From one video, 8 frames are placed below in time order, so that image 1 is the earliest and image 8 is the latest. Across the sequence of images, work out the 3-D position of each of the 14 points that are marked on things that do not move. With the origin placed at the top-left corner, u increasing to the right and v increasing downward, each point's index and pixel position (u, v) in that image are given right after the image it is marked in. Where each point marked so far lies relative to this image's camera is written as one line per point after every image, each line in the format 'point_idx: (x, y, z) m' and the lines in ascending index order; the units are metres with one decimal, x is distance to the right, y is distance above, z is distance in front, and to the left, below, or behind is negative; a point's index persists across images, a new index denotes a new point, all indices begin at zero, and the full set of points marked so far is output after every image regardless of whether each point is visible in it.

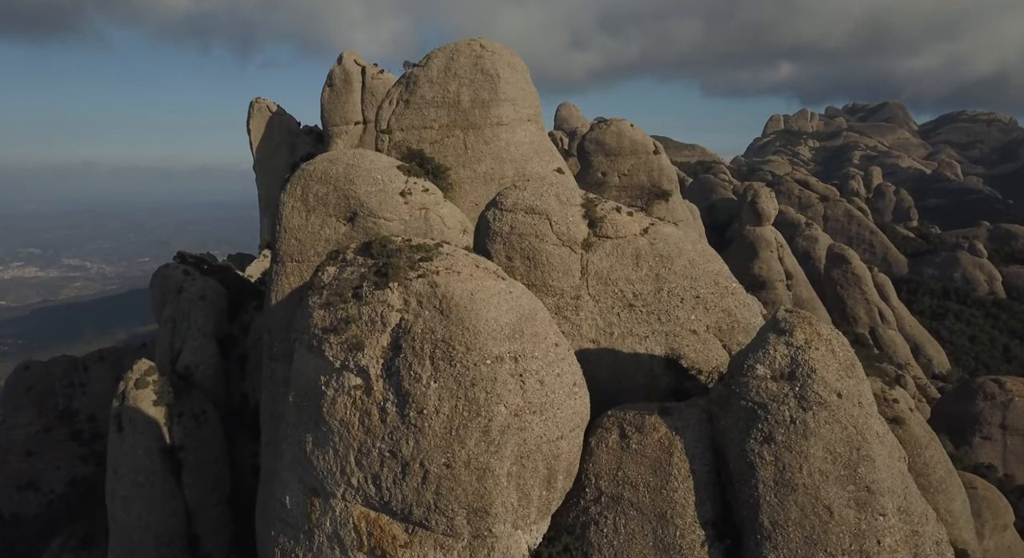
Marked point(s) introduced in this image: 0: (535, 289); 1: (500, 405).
0: (+0.5, -0.2, +11.6) m
1: (-0.2, -1.8, +8.5) m
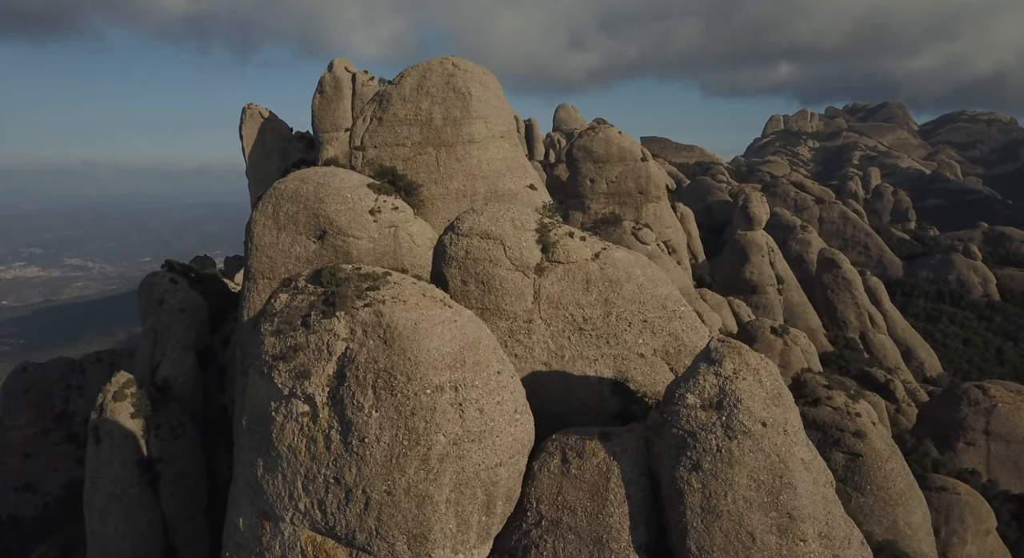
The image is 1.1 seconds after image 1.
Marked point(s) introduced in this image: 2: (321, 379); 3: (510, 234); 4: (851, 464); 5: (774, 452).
0: (-0.5, -0.7, +11.9) m
1: (-1.1, -2.3, +8.8) m
2: (-3.1, -1.6, +9.5) m
3: (0.0, +0.9, +12.1) m
4: (+10.5, -5.7, +18.3) m
5: (+3.8, -2.6, +8.6) m
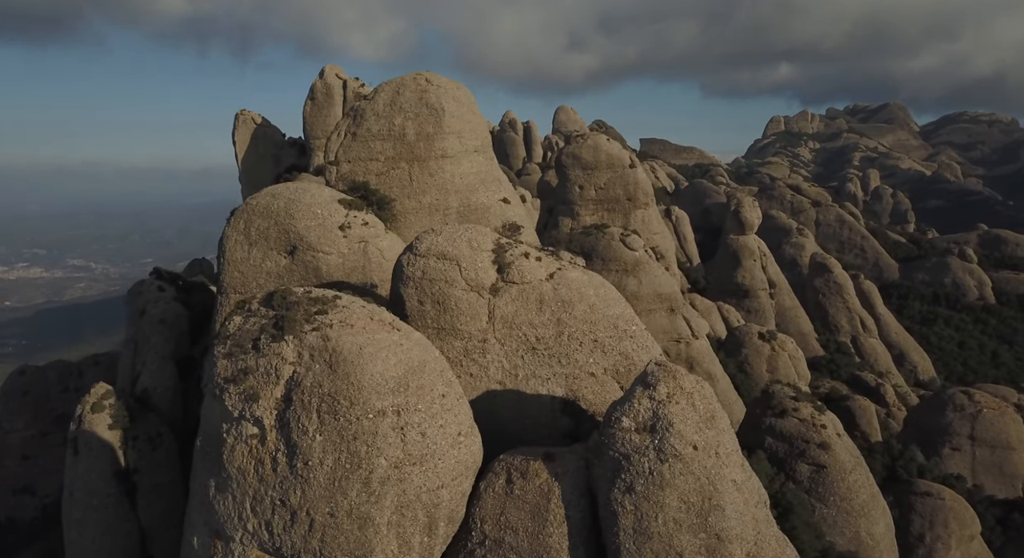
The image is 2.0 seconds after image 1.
0: (-1.4, -1.1, +12.1) m
1: (-2.0, -2.7, +9.0) m
2: (-4.0, -2.0, +9.7) m
3: (-0.9, +0.5, +12.3) m
4: (+9.5, -6.1, +18.5) m
5: (+2.9, -3.0, +8.9) m
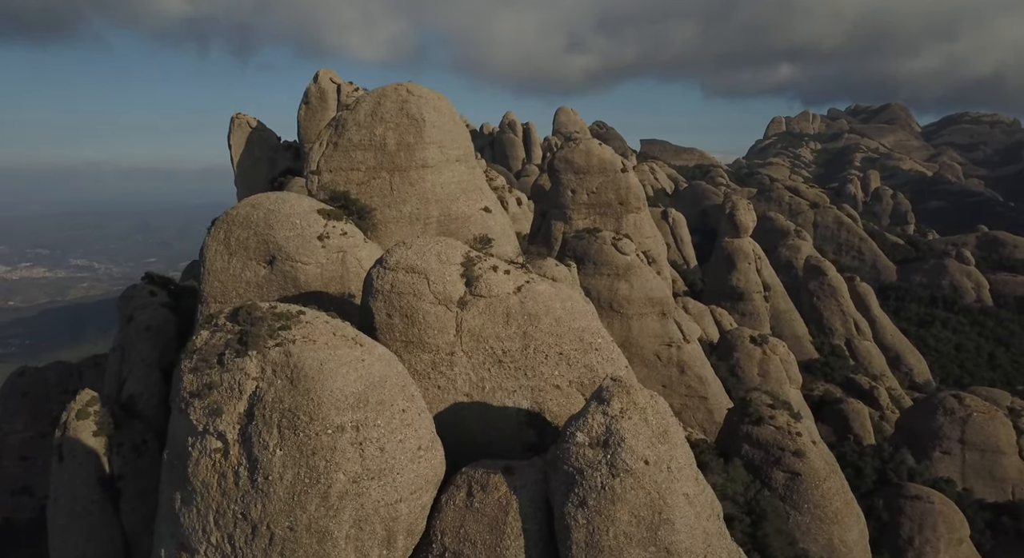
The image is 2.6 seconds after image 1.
0: (-2.1, -1.4, +12.3) m
1: (-2.7, -3.0, +9.1) m
2: (-4.7, -2.3, +9.8) m
3: (-1.6, +0.2, +12.5) m
4: (+8.8, -6.4, +18.7) m
5: (+2.2, -3.2, +9.0) m
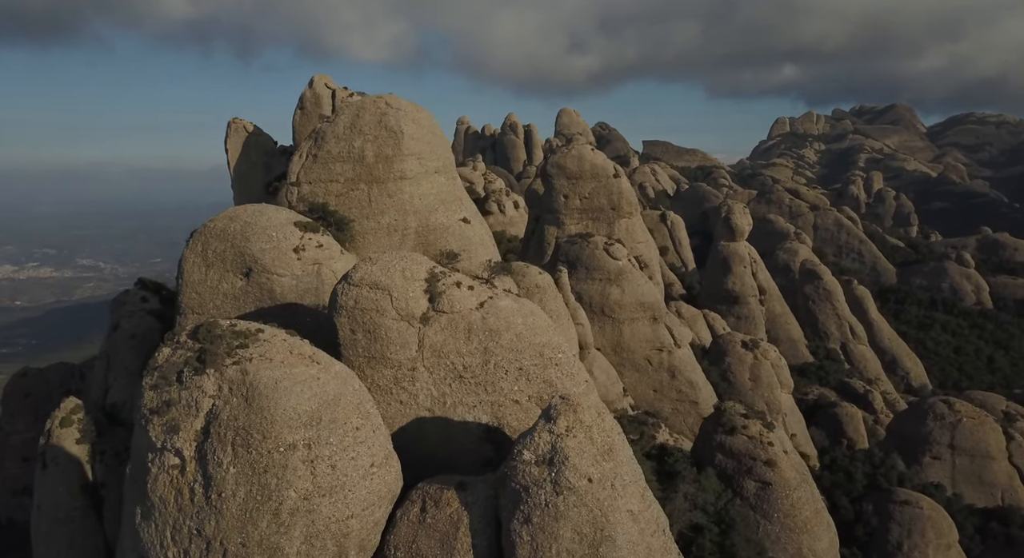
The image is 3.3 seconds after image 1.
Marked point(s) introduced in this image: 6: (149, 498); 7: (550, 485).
0: (-2.9, -1.7, +12.5) m
1: (-3.5, -3.3, +9.3) m
2: (-5.5, -2.6, +10.0) m
3: (-2.4, -0.1, +12.7) m
4: (+8.0, -6.8, +18.9) m
5: (+1.4, -3.6, +9.2) m
6: (-6.4, -3.9, +10.4) m
7: (+0.6, -3.2, +9.2) m
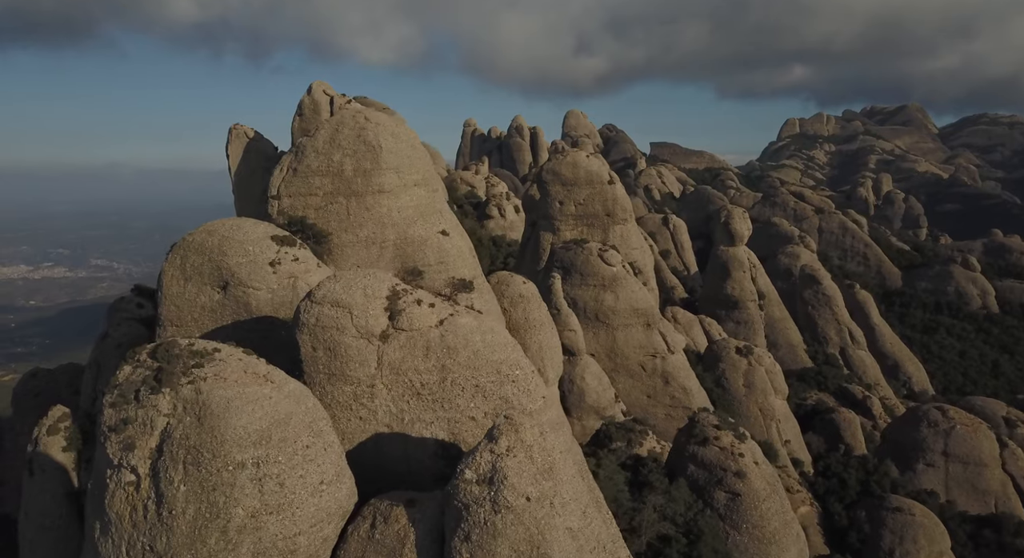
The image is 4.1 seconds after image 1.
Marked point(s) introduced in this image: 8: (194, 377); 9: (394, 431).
0: (-3.8, -2.1, +12.8) m
1: (-4.5, -3.7, +9.6) m
2: (-6.4, -3.0, +10.3) m
3: (-3.4, -0.5, +13.0) m
4: (+7.1, -7.3, +19.1) m
5: (+0.4, -4.0, +9.5) m
6: (-7.3, -4.2, +10.7) m
7: (-0.4, -3.6, +9.5) m
8: (-5.7, -1.8, +10.5) m
9: (-2.6, -3.3, +12.7) m
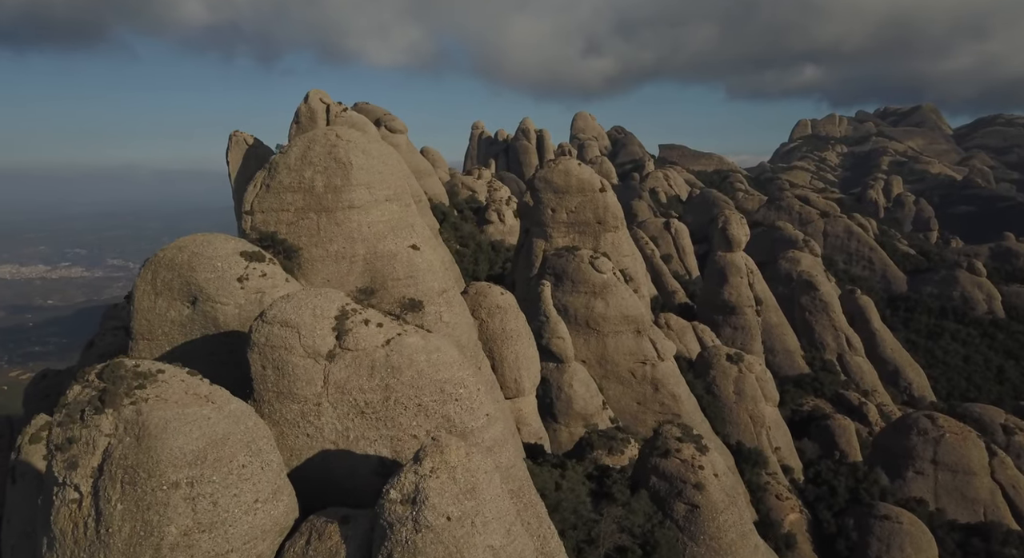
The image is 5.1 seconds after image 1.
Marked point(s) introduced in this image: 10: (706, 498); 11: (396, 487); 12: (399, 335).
0: (-5.1, -2.6, +13.2) m
1: (-5.8, -4.2, +10.0) m
2: (-7.7, -3.5, +10.7) m
3: (-4.6, -1.0, +13.4) m
4: (+5.8, -7.8, +19.4) m
5: (-0.9, -4.4, +9.8) m
6: (-8.6, -4.7, +11.1) m
7: (-1.7, -4.1, +9.8) m
8: (-7.0, -2.2, +10.9) m
9: (-3.8, -3.8, +13.1) m
10: (+6.4, -7.3, +19.4) m
11: (-2.0, -3.6, +10.3) m
12: (-2.6, -1.3, +13.9) m
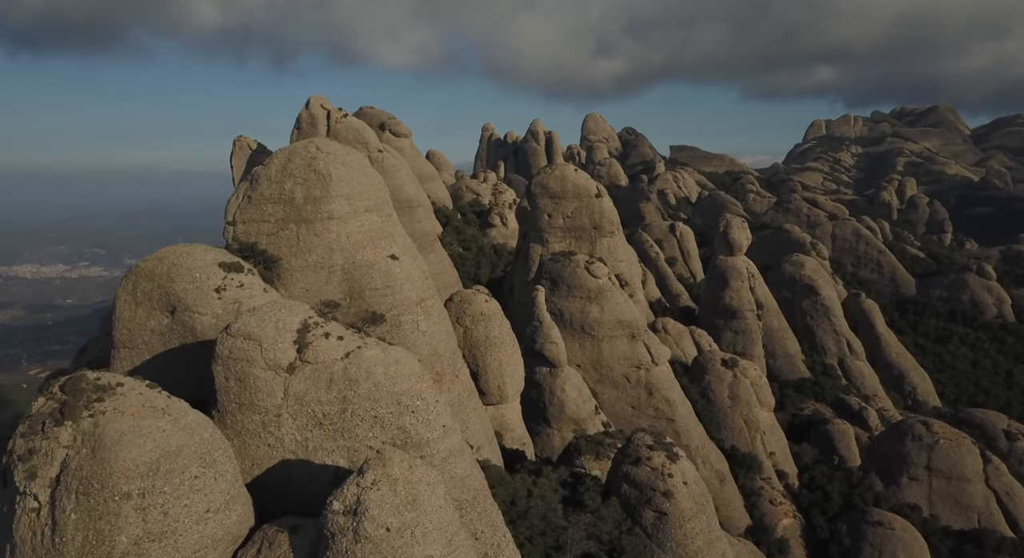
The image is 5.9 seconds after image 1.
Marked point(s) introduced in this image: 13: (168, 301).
0: (-6.2, -3.0, +13.6) m
1: (-6.8, -4.5, +10.4) m
2: (-8.8, -3.8, +11.1) m
3: (-5.7, -1.3, +13.8) m
4: (+4.8, -8.2, +19.7) m
5: (-2.0, -4.8, +10.2) m
6: (-9.7, -5.0, +11.5) m
7: (-2.7, -4.4, +10.2) m
8: (-8.0, -2.5, +11.4) m
9: (-4.9, -4.1, +13.5) m
10: (+5.4, -7.6, +19.7) m
11: (-3.0, -4.0, +10.6) m
12: (-3.7, -1.6, +14.2) m
13: (-11.5, -0.8, +19.4) m
